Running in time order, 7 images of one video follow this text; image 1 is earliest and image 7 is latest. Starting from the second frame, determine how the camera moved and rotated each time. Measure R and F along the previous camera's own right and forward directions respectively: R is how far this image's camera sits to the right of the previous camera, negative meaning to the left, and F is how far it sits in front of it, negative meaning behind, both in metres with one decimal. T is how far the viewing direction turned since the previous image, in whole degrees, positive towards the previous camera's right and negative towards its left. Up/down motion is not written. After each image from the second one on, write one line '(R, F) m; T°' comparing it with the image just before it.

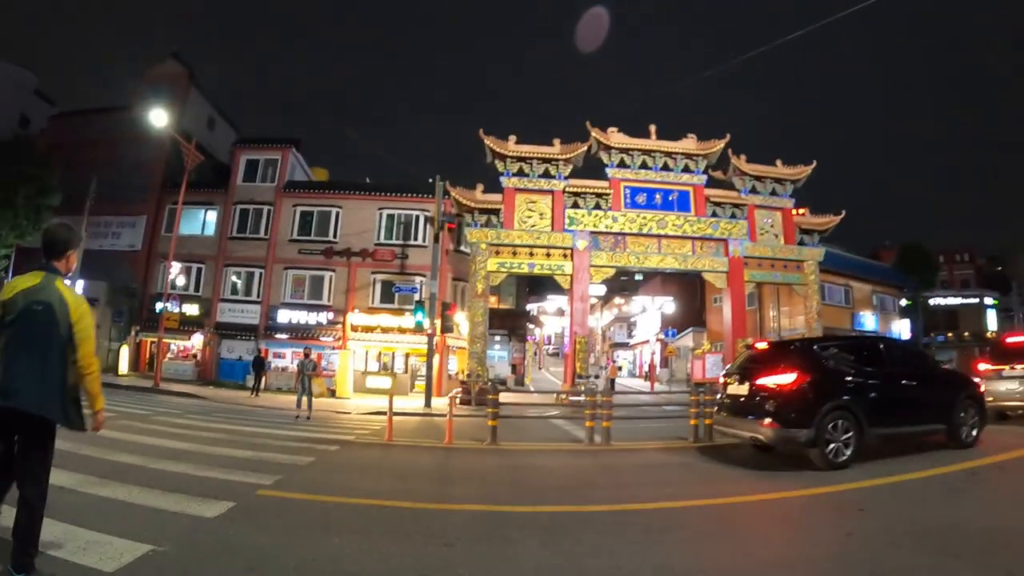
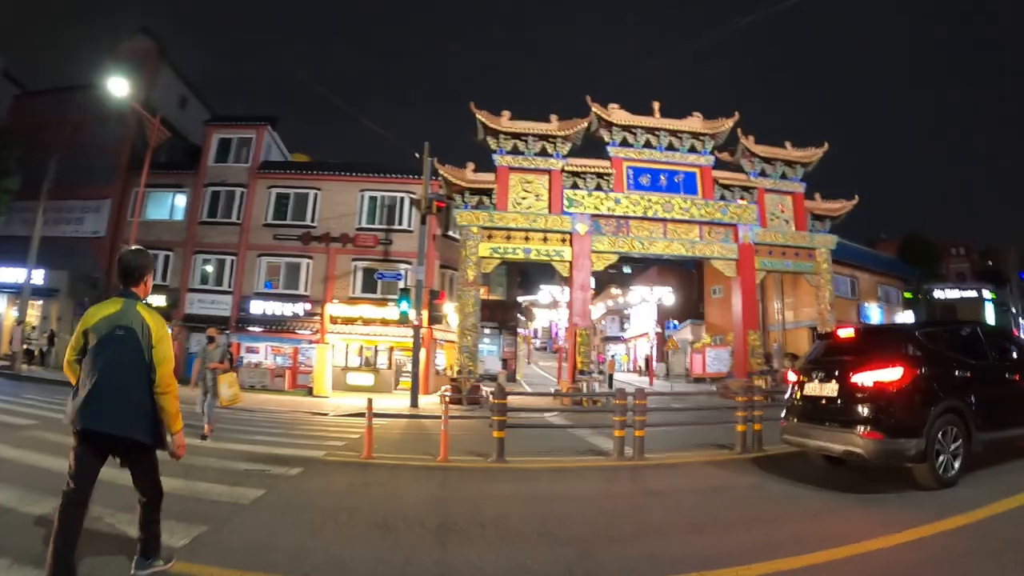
(-0.3, +1.8) m; +1°
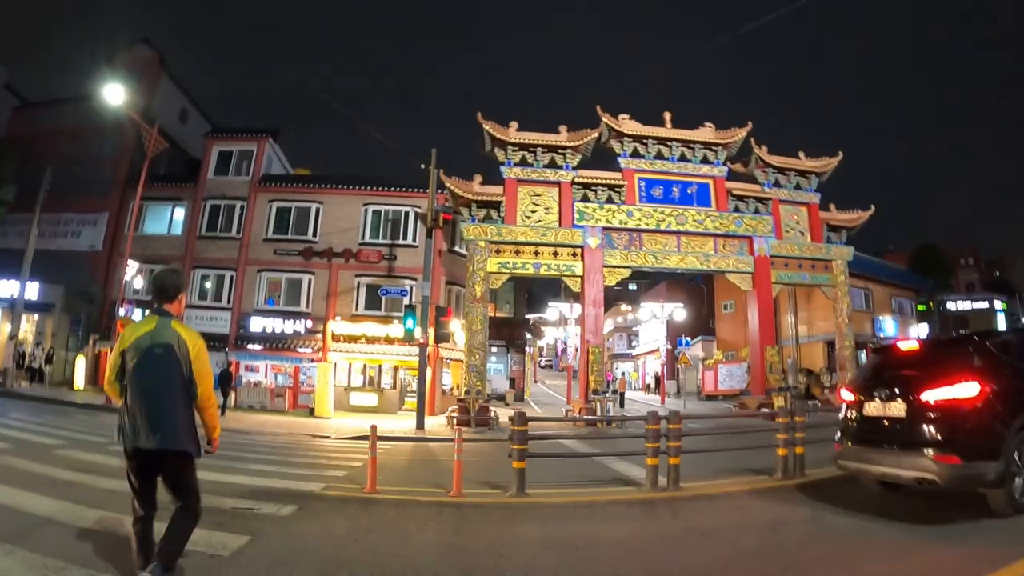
(-0.2, +0.7) m; 0°
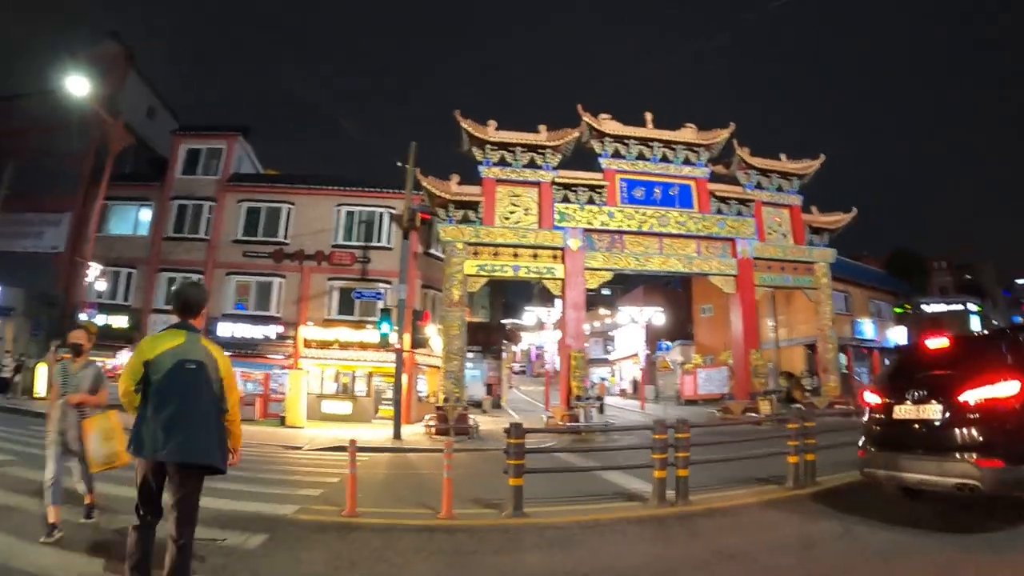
(-0.2, +0.6) m; +2°
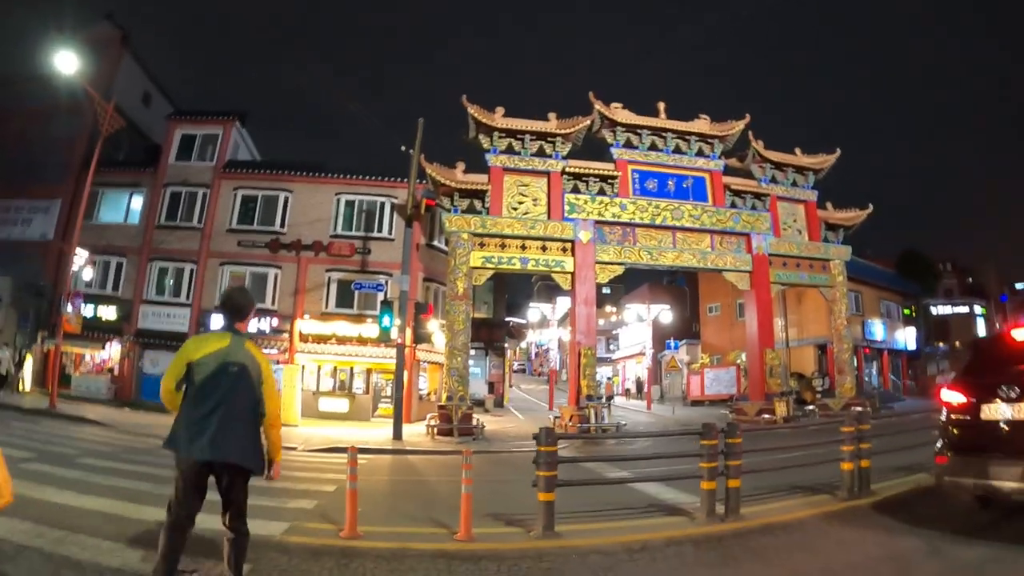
(-0.3, +0.9) m; 0°
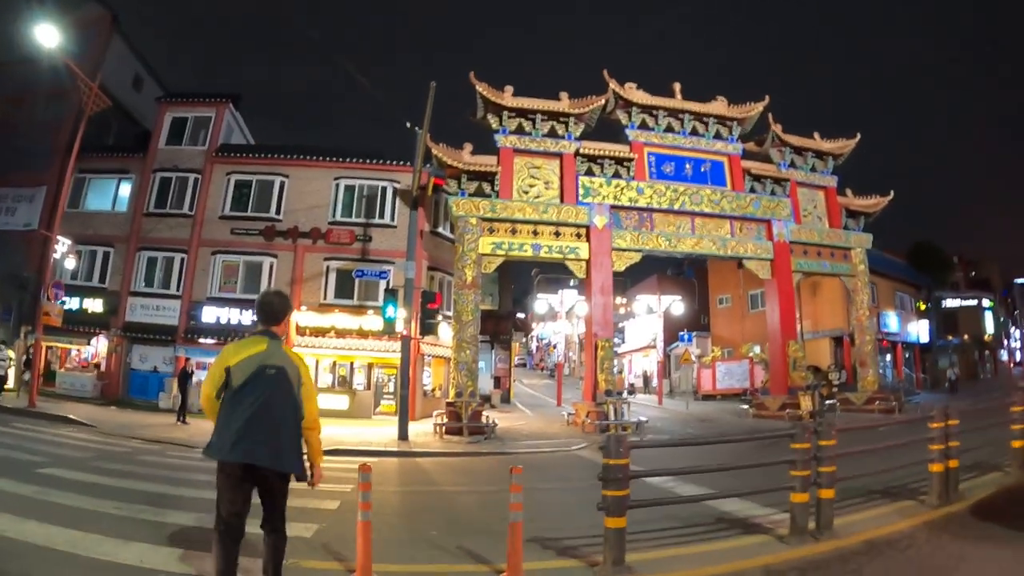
(-0.4, +1.1) m; 0°
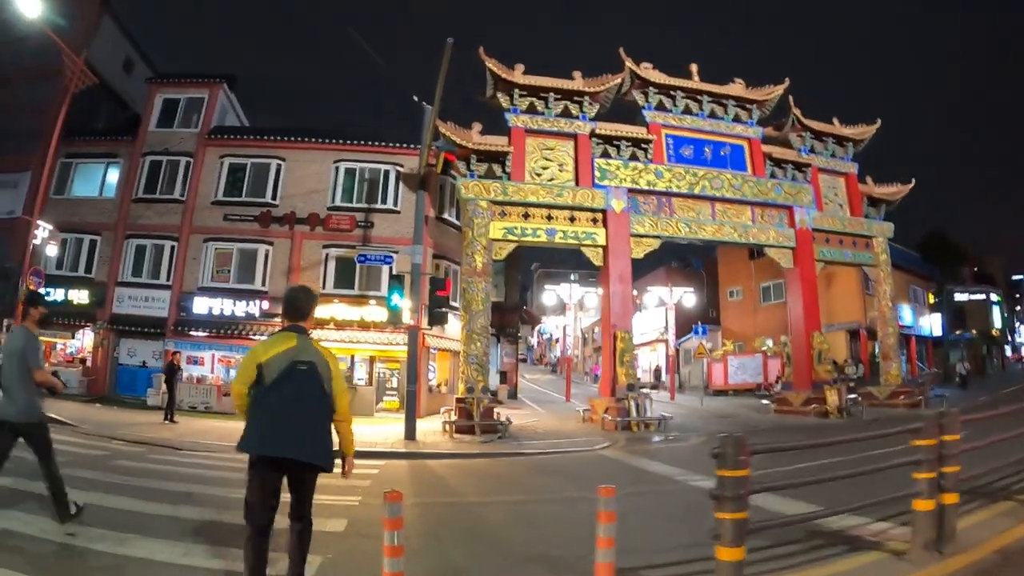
(-0.4, +1.0) m; 0°
